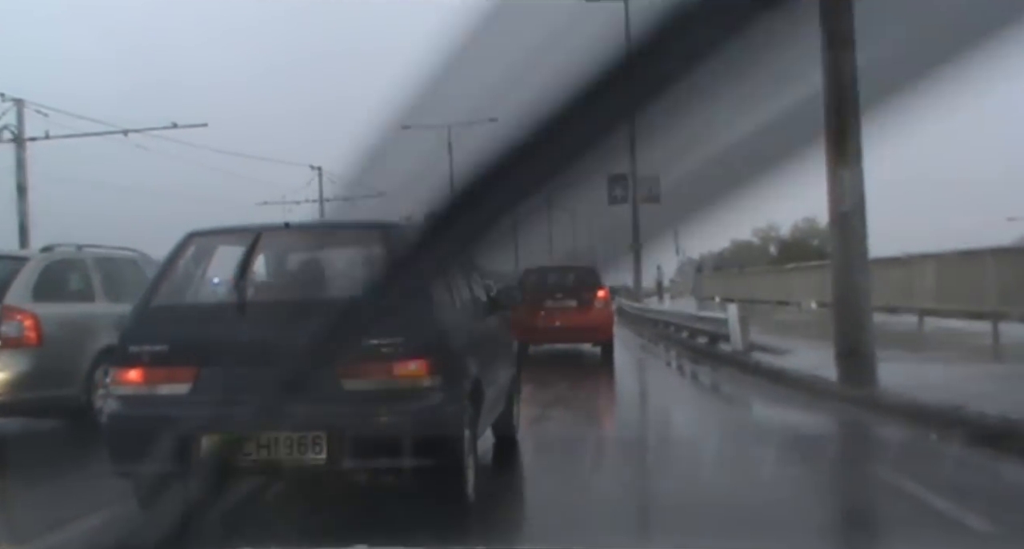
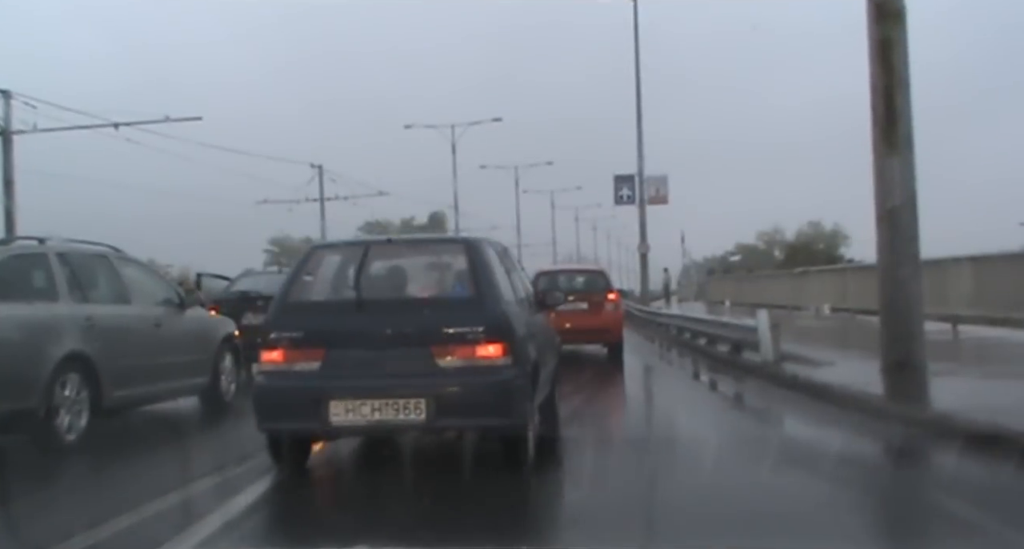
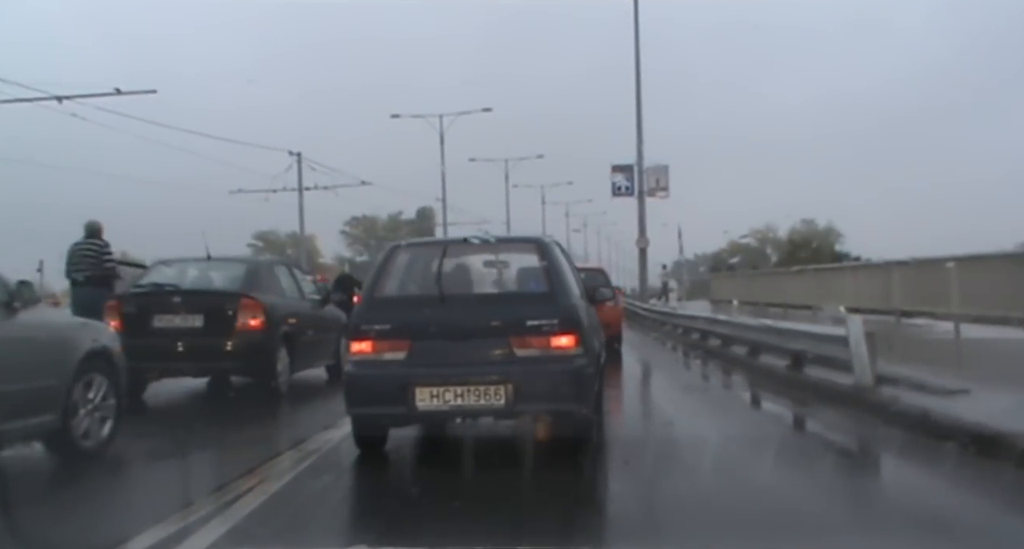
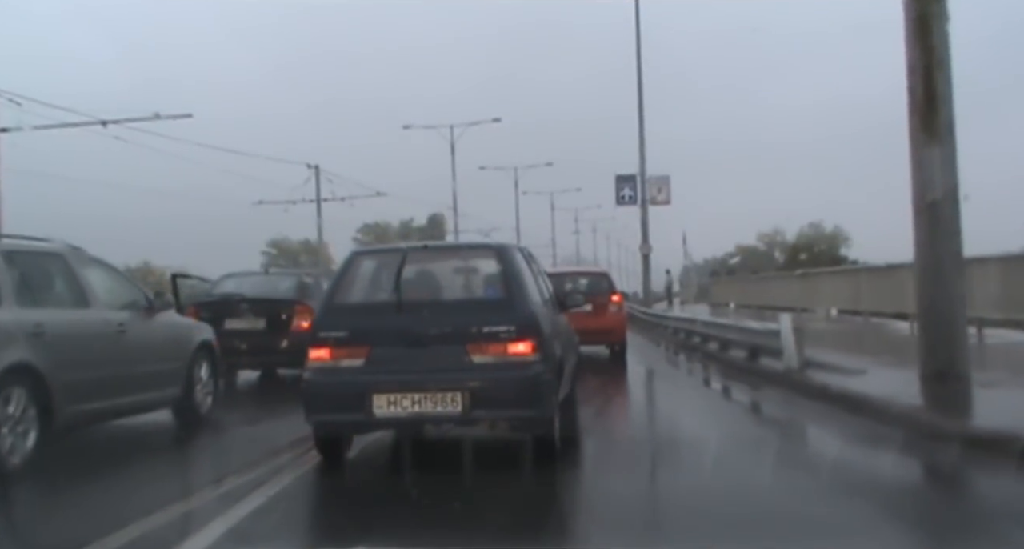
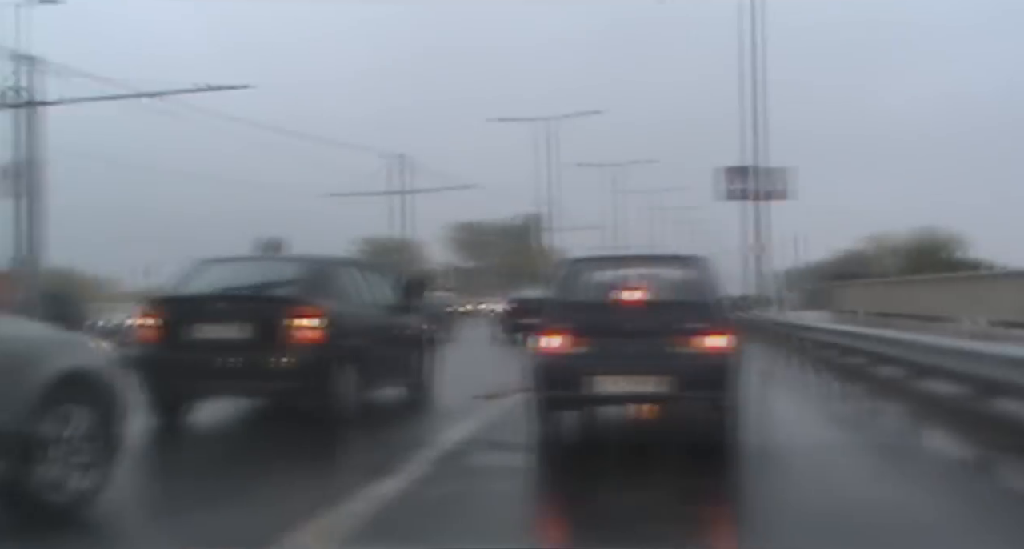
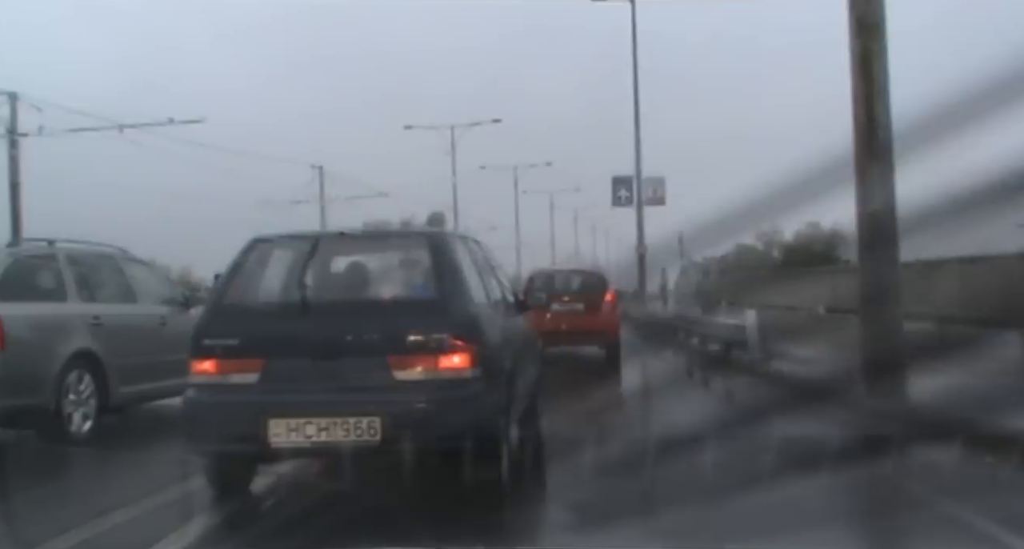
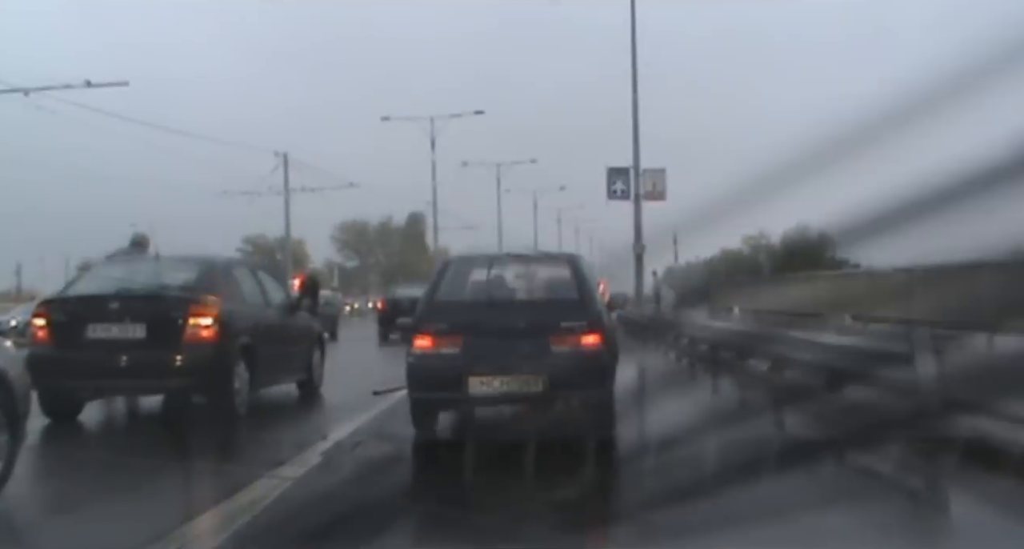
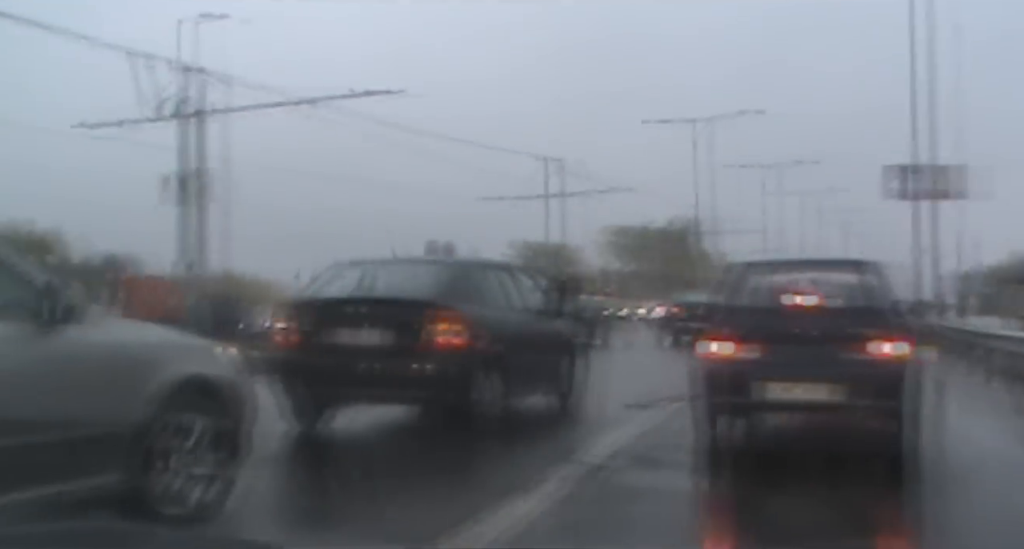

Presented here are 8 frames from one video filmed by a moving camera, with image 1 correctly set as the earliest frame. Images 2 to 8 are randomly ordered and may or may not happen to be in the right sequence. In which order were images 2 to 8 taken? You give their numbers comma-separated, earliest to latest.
6, 2, 4, 3, 7, 5, 8
